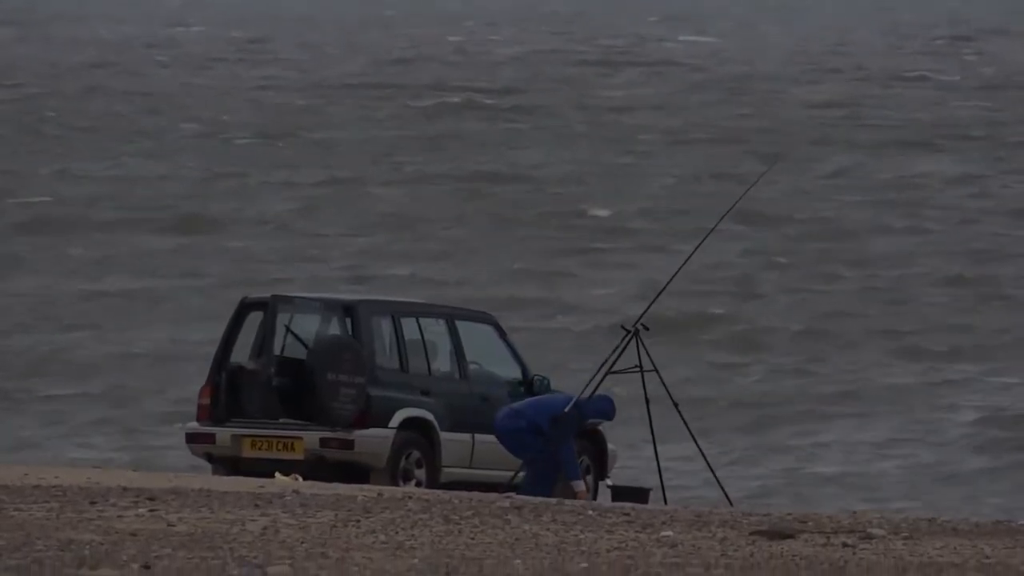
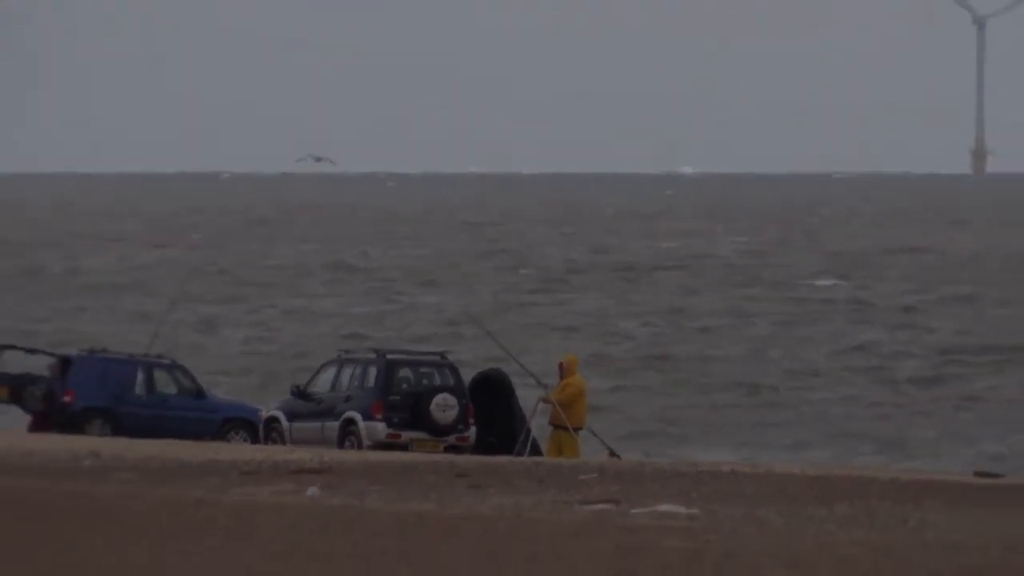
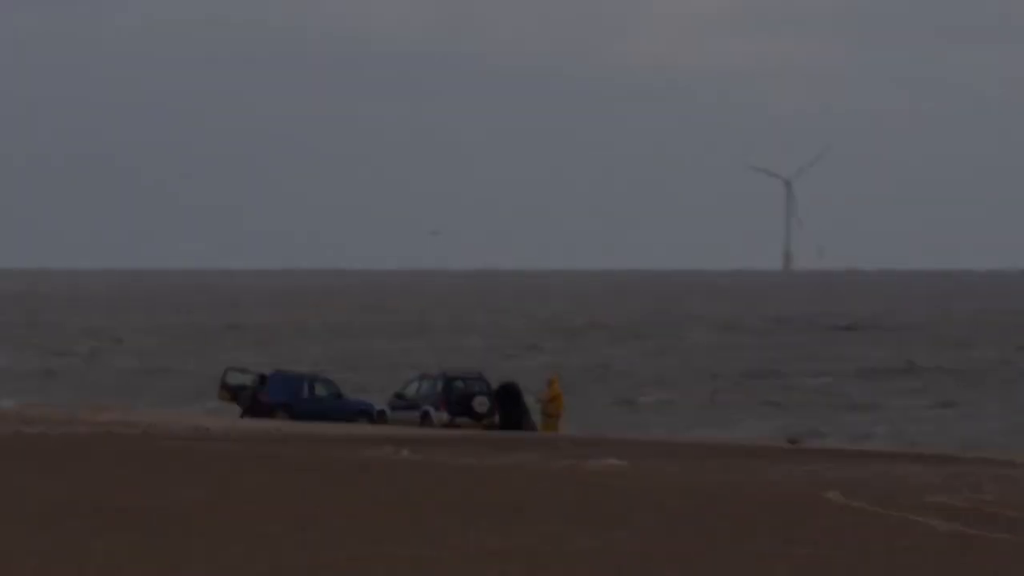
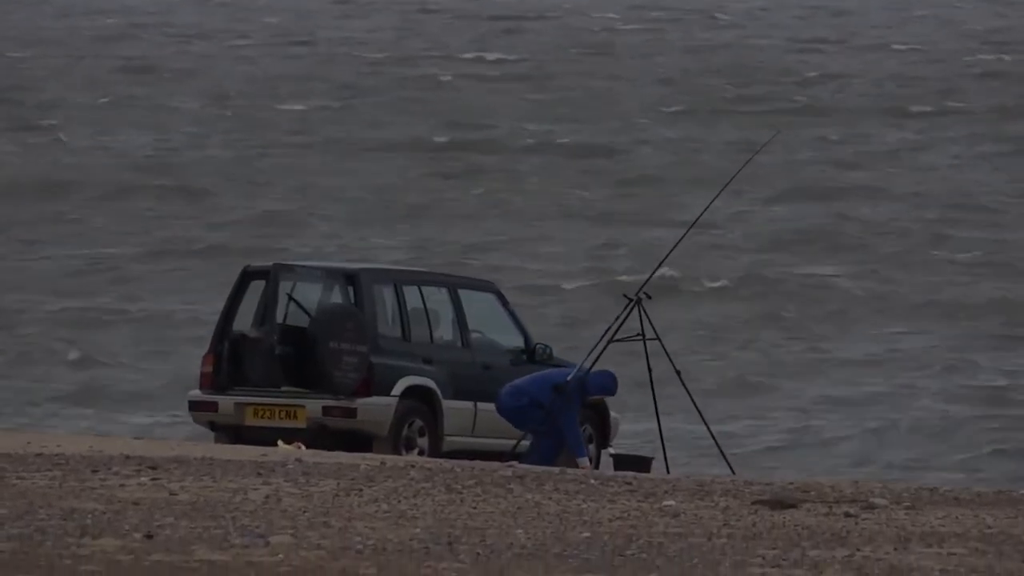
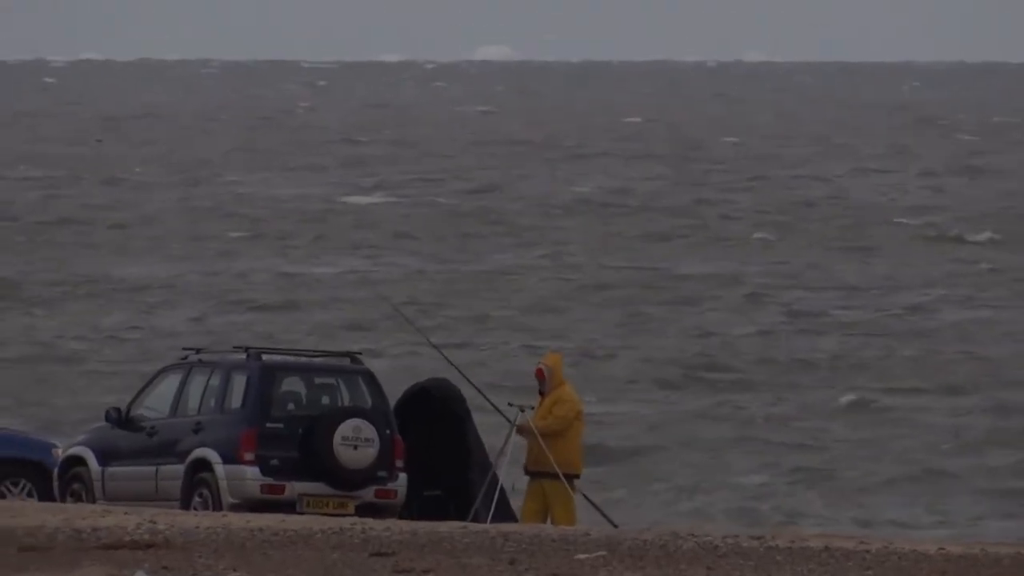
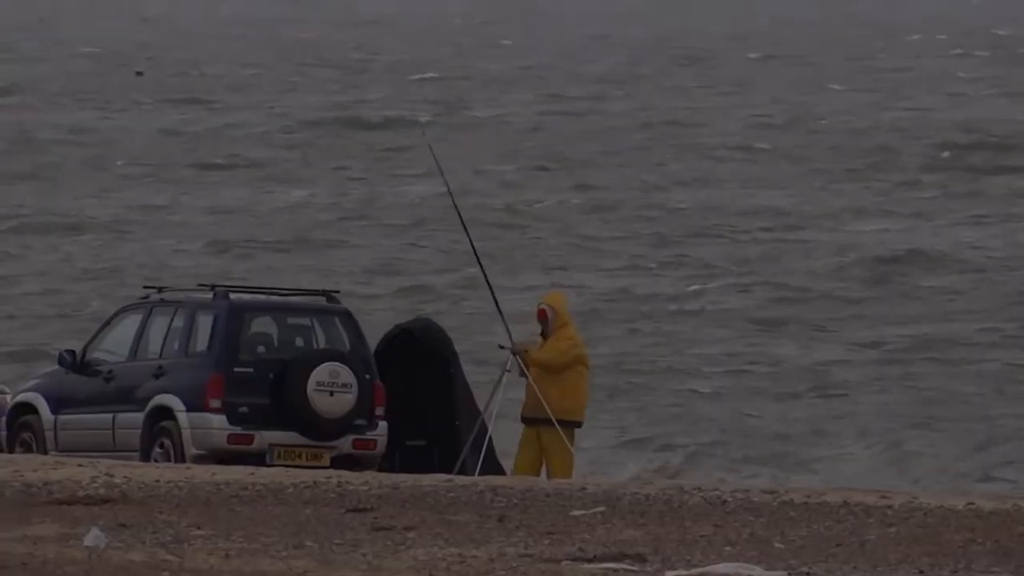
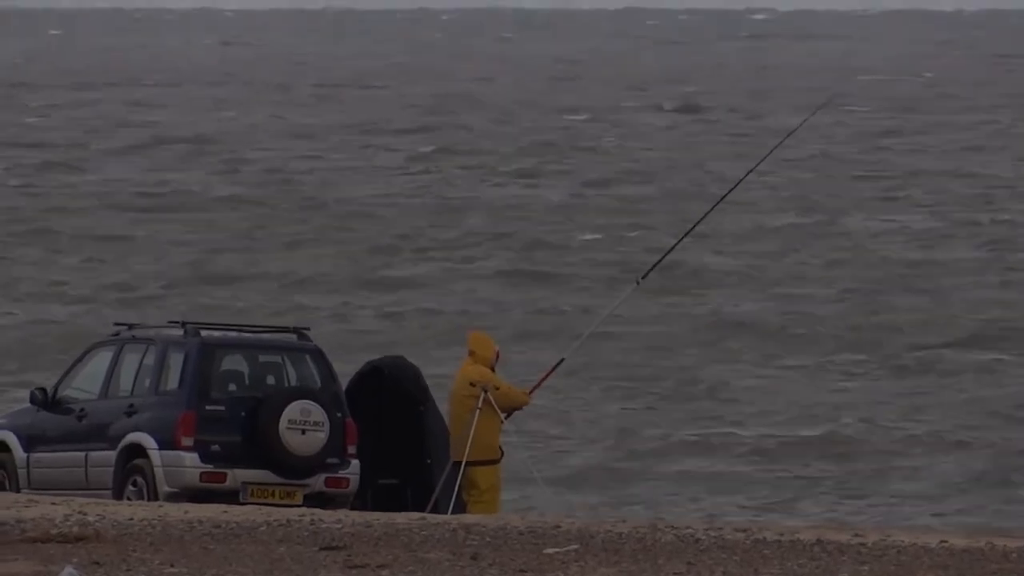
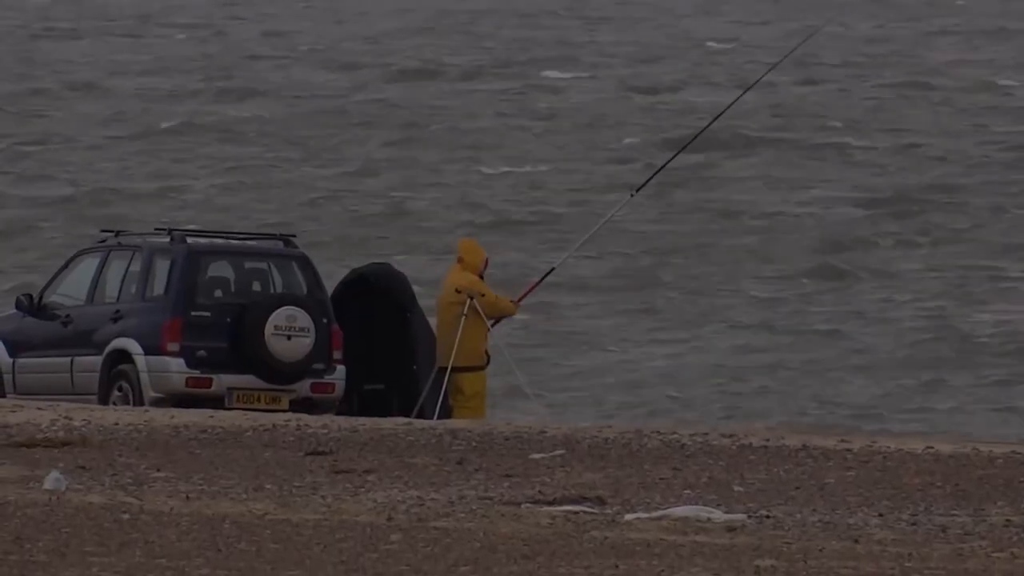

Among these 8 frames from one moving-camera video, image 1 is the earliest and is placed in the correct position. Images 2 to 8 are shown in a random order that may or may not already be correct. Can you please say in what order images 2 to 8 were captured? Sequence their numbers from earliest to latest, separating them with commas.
4, 8, 7, 6, 5, 2, 3
